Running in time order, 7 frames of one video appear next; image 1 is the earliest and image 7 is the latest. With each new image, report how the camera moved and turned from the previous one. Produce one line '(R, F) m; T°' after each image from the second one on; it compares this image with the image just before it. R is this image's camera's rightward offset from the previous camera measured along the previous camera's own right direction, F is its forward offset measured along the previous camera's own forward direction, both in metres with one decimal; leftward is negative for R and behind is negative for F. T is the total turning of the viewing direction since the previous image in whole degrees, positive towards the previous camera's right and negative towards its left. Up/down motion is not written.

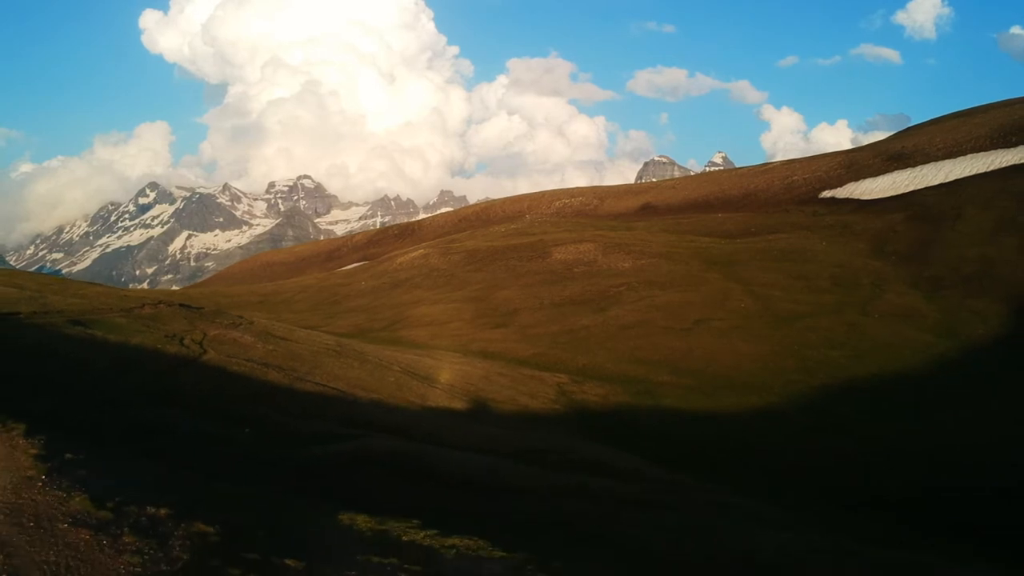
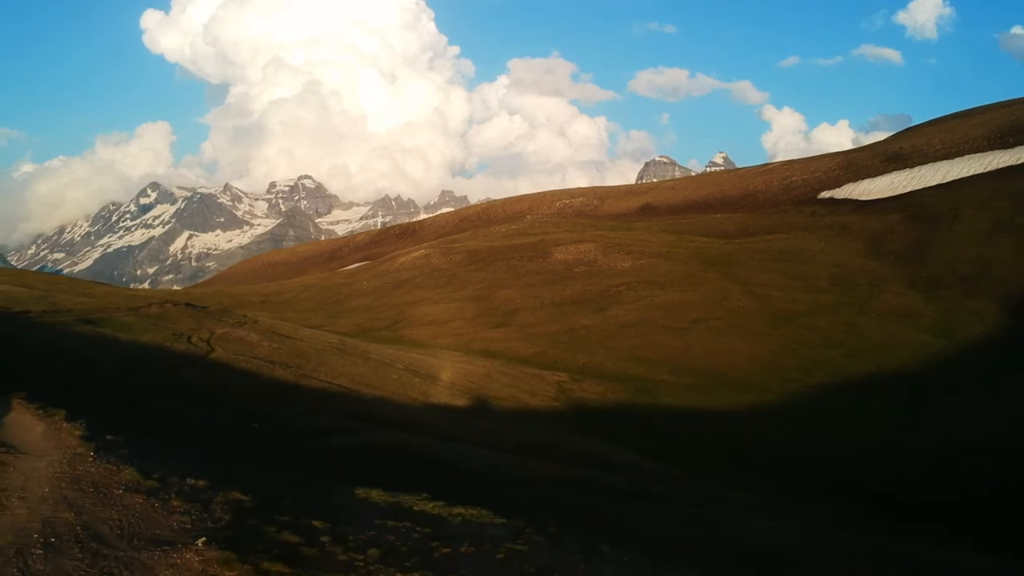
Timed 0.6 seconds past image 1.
(0.0, -0.9) m; 0°
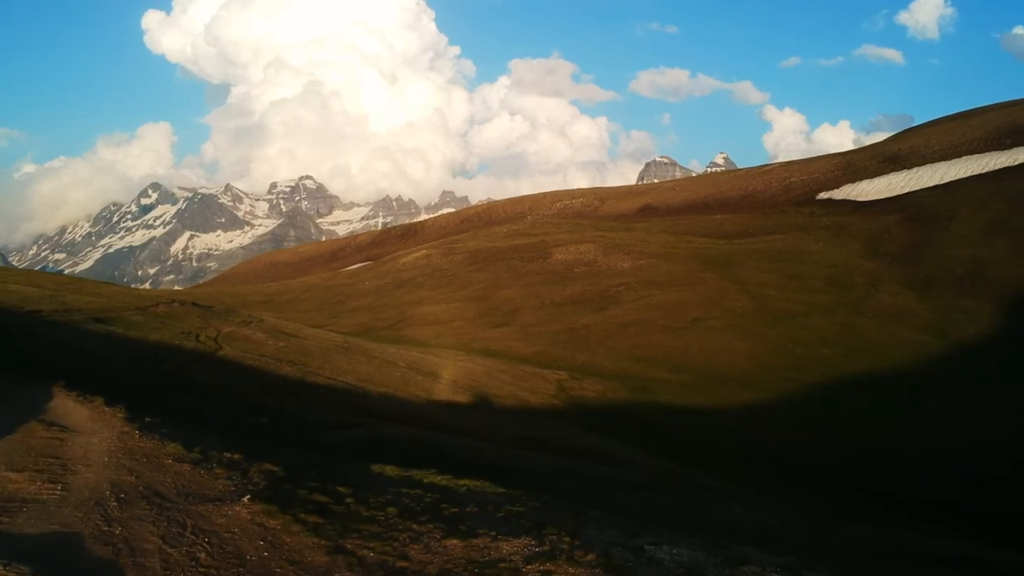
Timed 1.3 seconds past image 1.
(0.0, -1.0) m; 0°
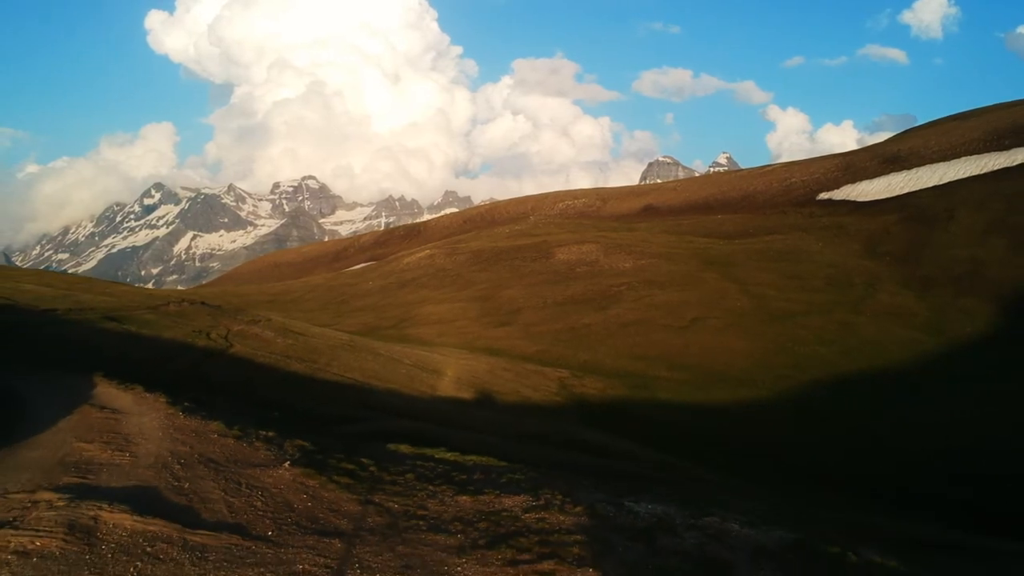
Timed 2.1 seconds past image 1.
(0.0, -1.1) m; 0°
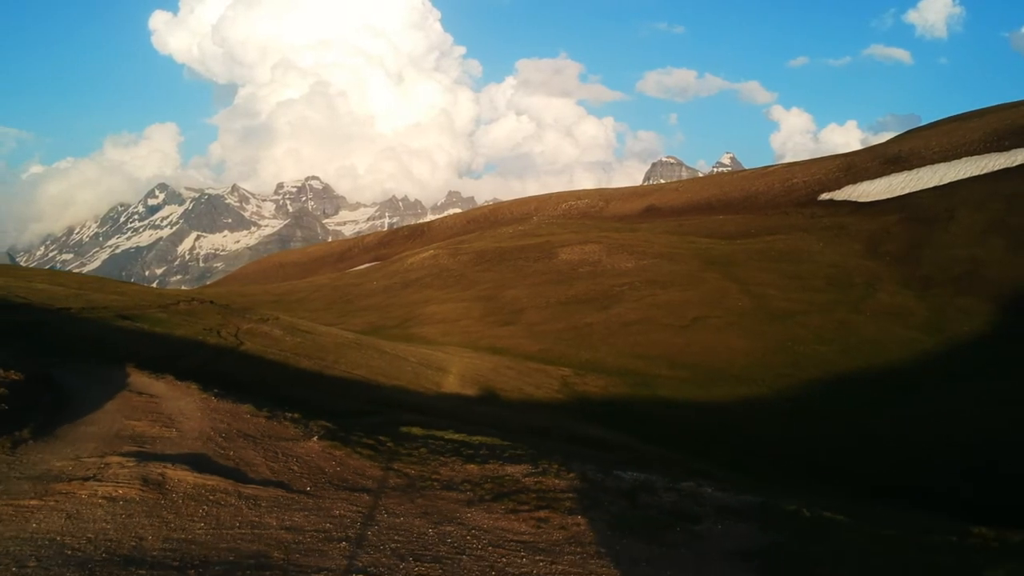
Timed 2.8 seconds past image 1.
(0.0, -1.0) m; 0°
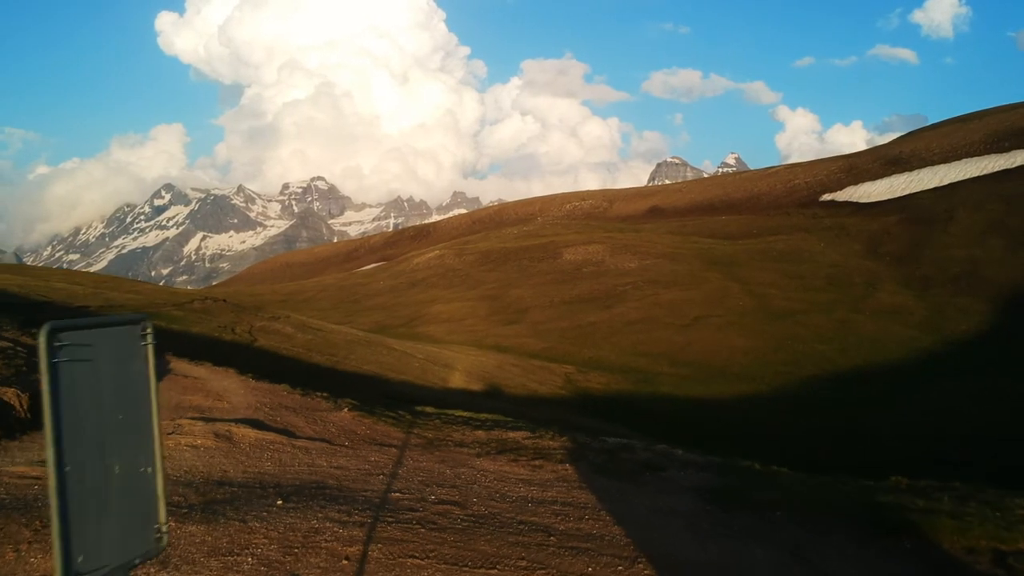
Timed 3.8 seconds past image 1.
(0.0, -1.4) m; 0°
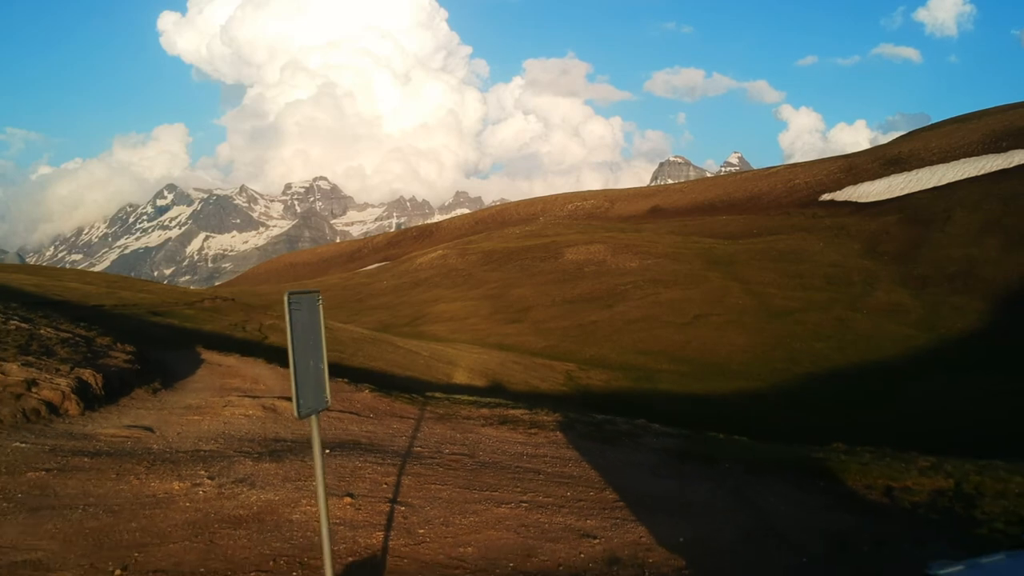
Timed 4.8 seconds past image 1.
(0.0, -1.4) m; 0°
